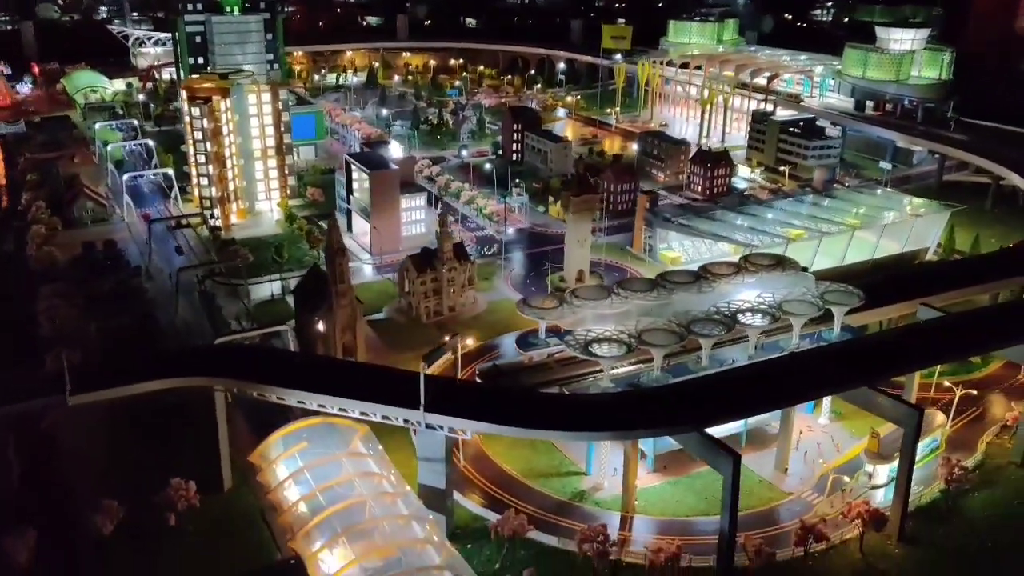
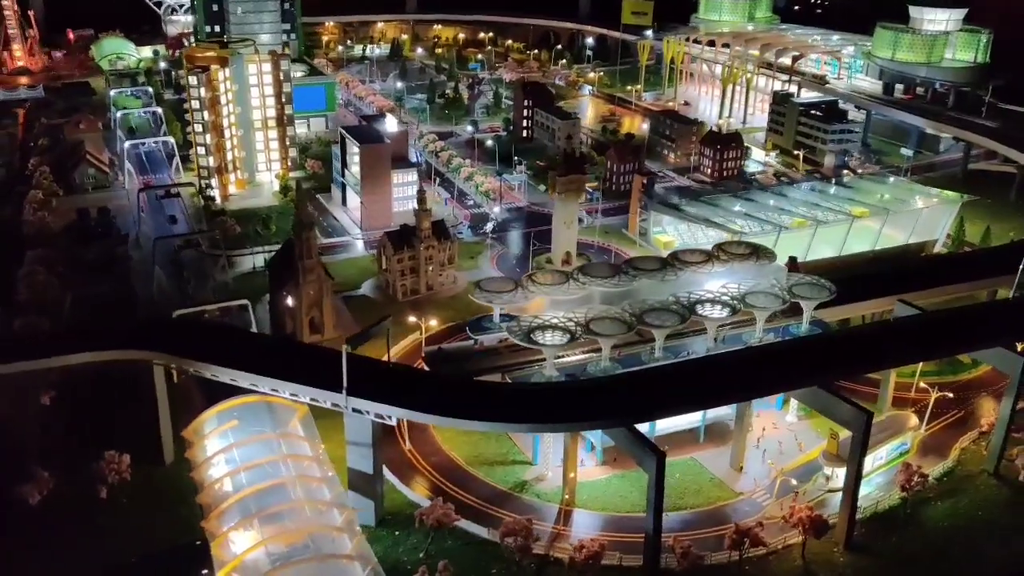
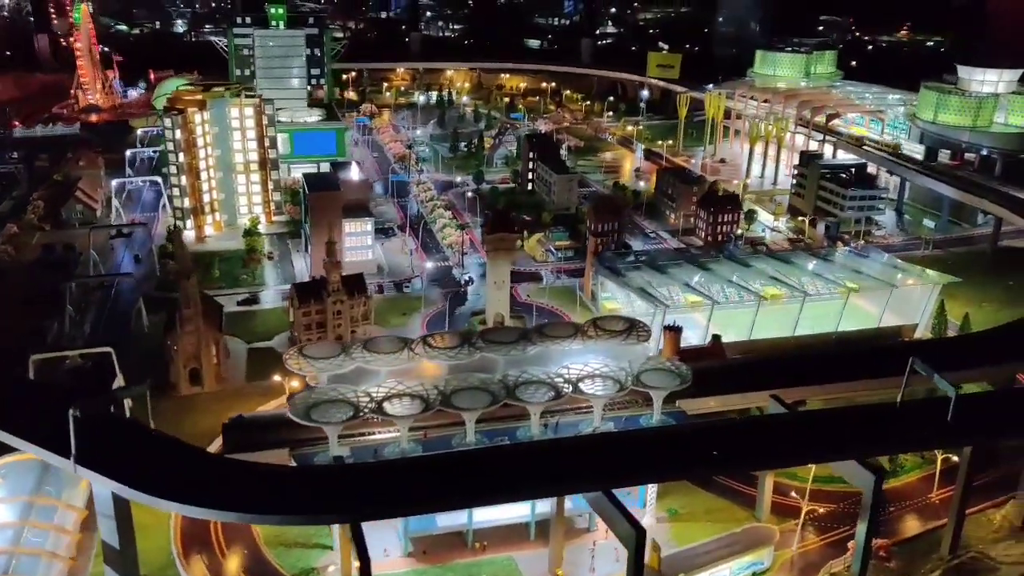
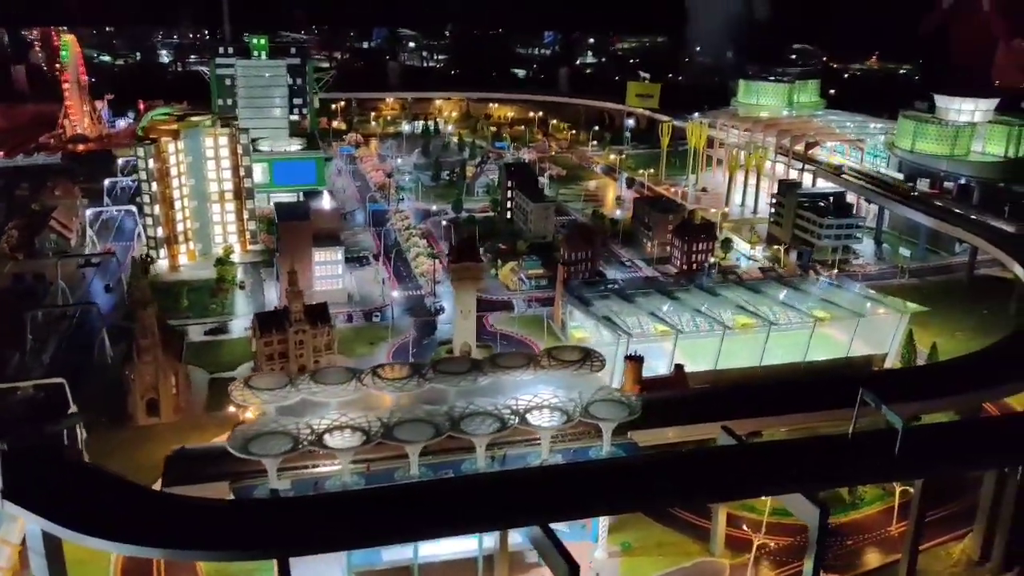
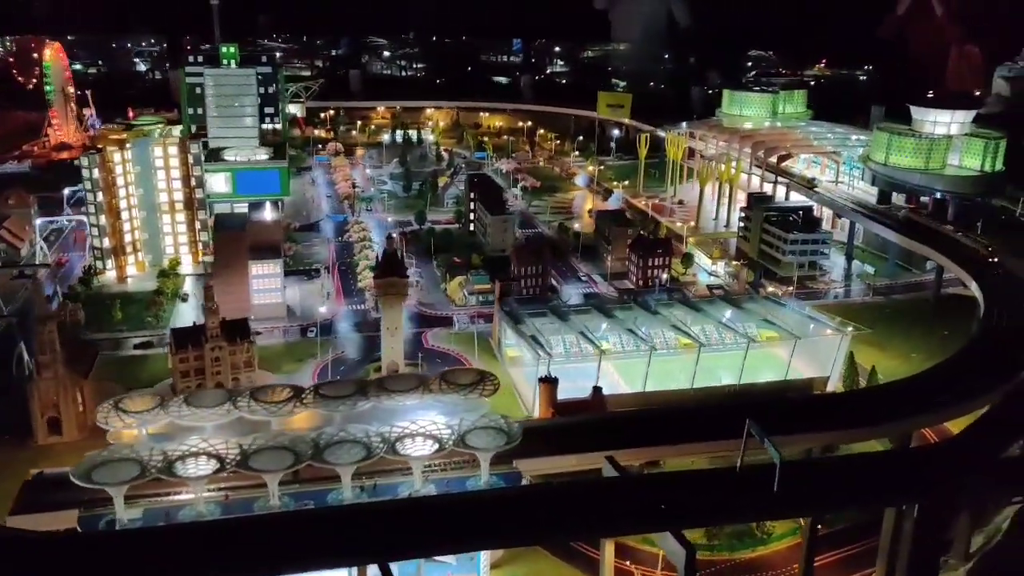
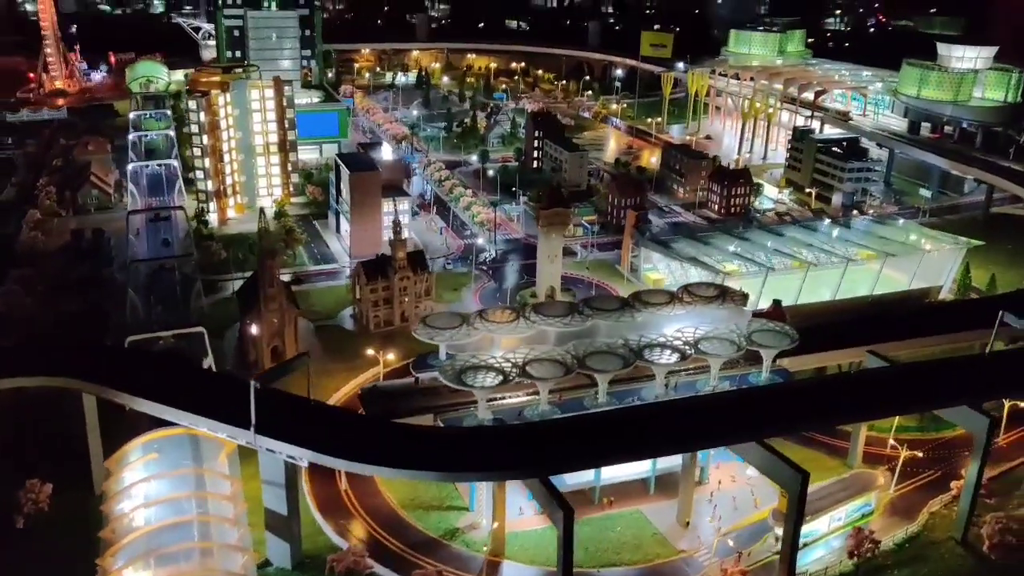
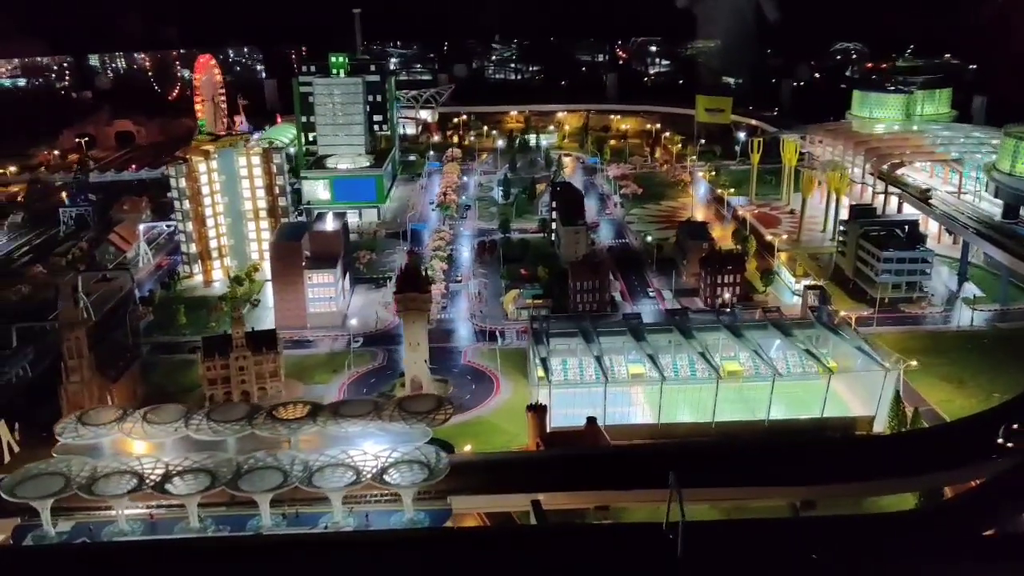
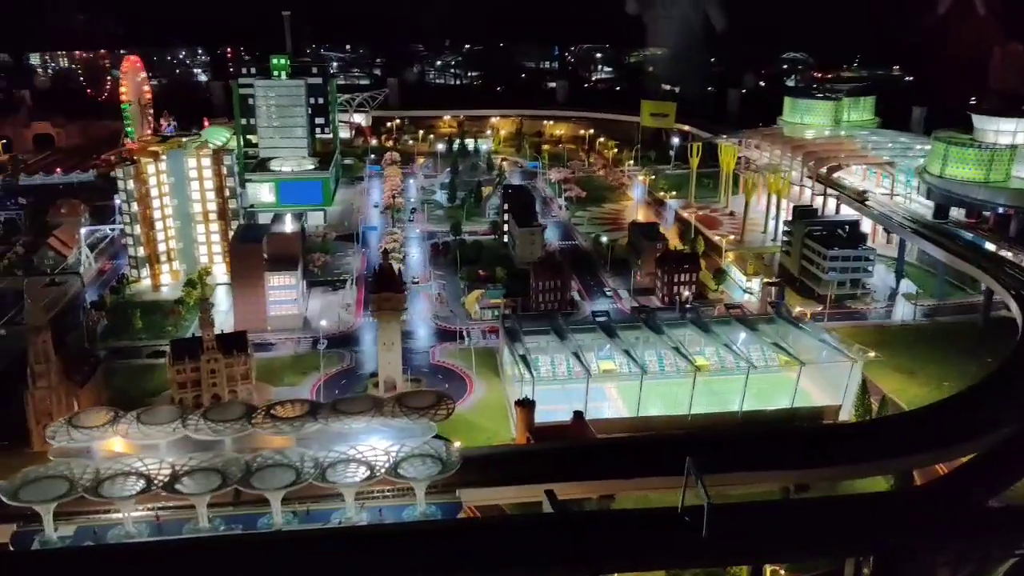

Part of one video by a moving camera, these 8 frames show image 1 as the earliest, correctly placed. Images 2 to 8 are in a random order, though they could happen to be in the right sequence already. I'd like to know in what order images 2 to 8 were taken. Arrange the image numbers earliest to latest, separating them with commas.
2, 6, 3, 4, 5, 8, 7
